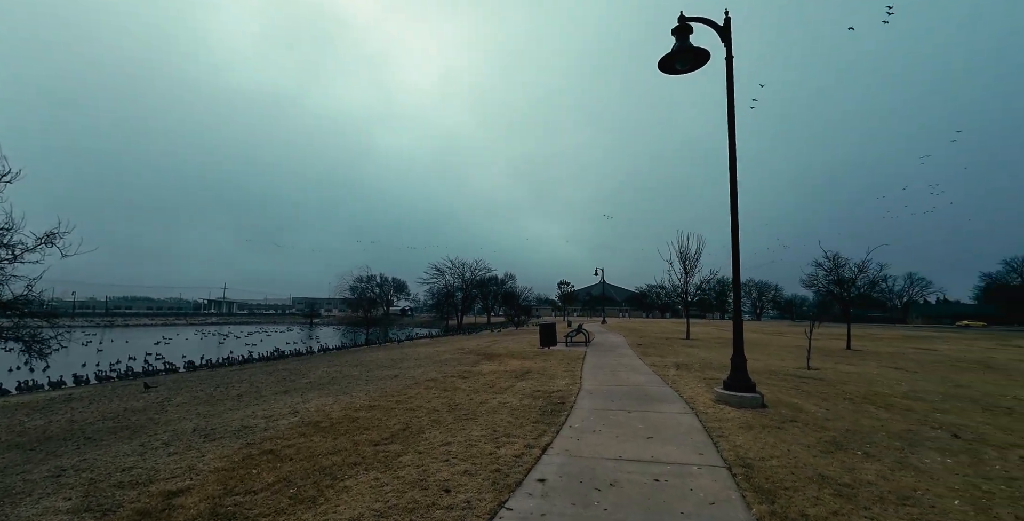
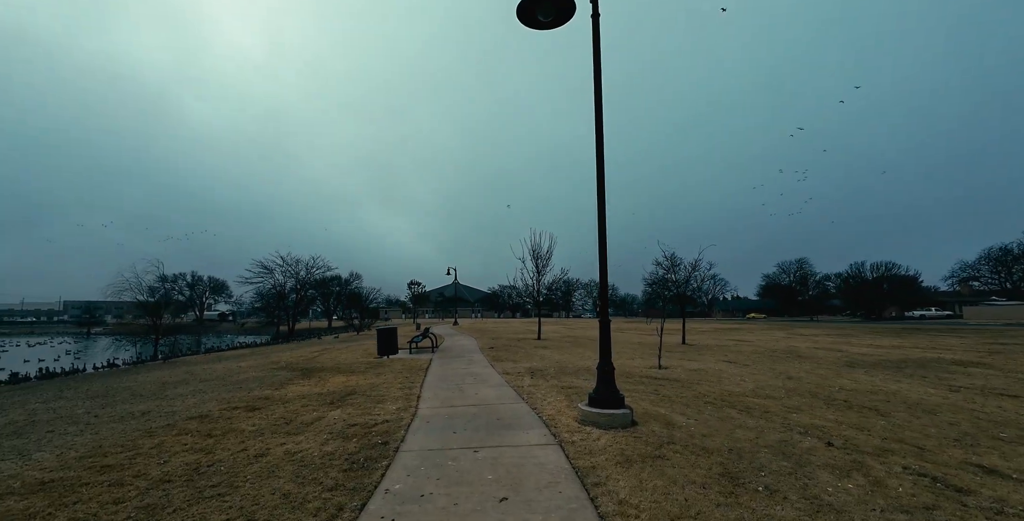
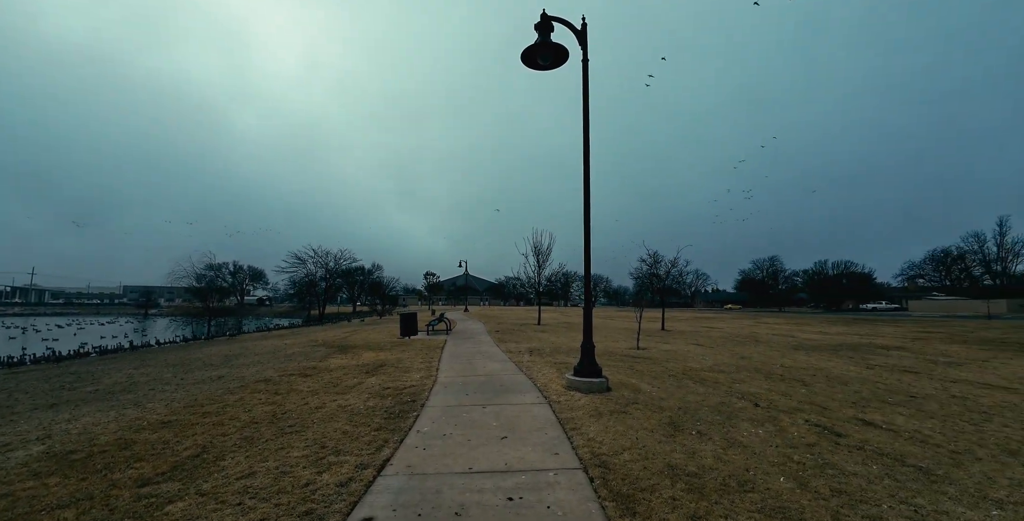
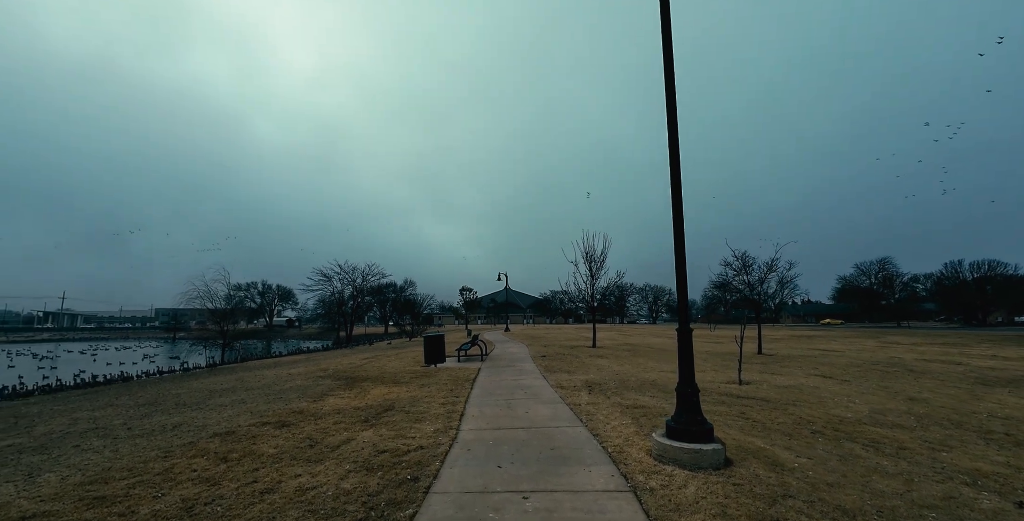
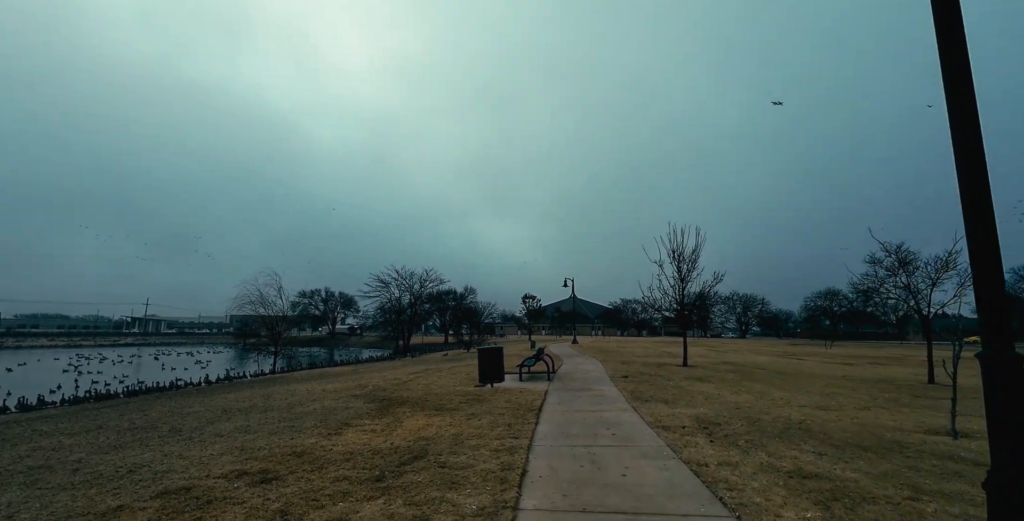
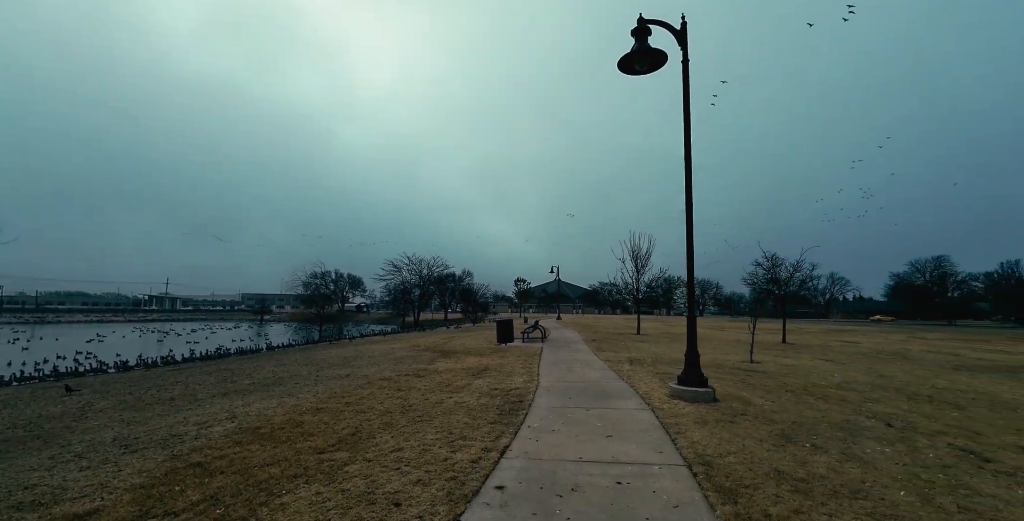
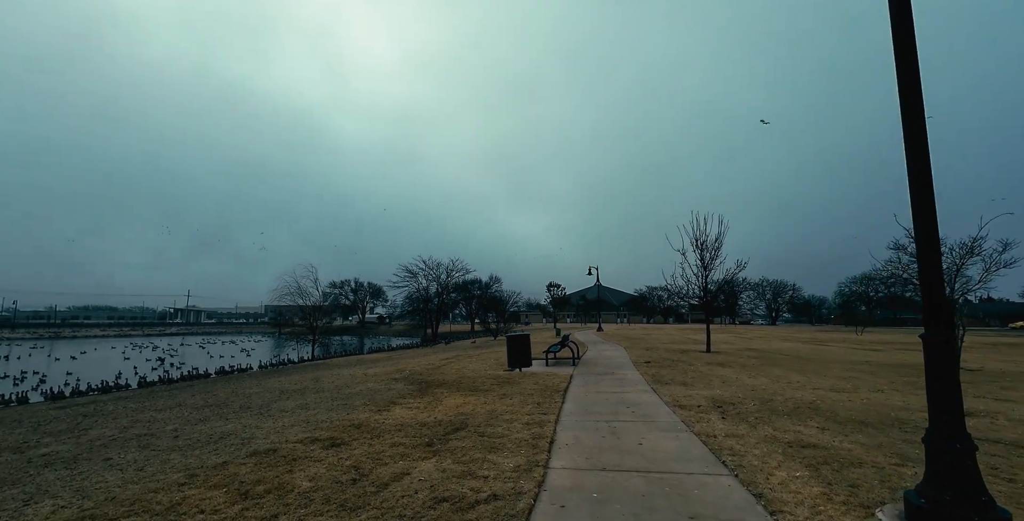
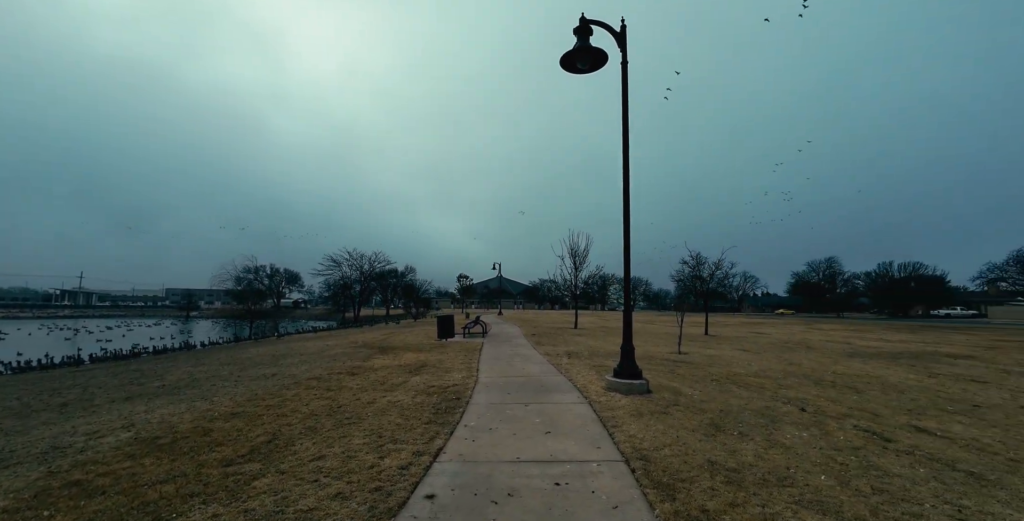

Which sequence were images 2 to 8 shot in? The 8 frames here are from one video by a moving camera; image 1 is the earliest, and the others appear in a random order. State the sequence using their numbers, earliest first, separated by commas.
6, 8, 3, 2, 4, 7, 5
